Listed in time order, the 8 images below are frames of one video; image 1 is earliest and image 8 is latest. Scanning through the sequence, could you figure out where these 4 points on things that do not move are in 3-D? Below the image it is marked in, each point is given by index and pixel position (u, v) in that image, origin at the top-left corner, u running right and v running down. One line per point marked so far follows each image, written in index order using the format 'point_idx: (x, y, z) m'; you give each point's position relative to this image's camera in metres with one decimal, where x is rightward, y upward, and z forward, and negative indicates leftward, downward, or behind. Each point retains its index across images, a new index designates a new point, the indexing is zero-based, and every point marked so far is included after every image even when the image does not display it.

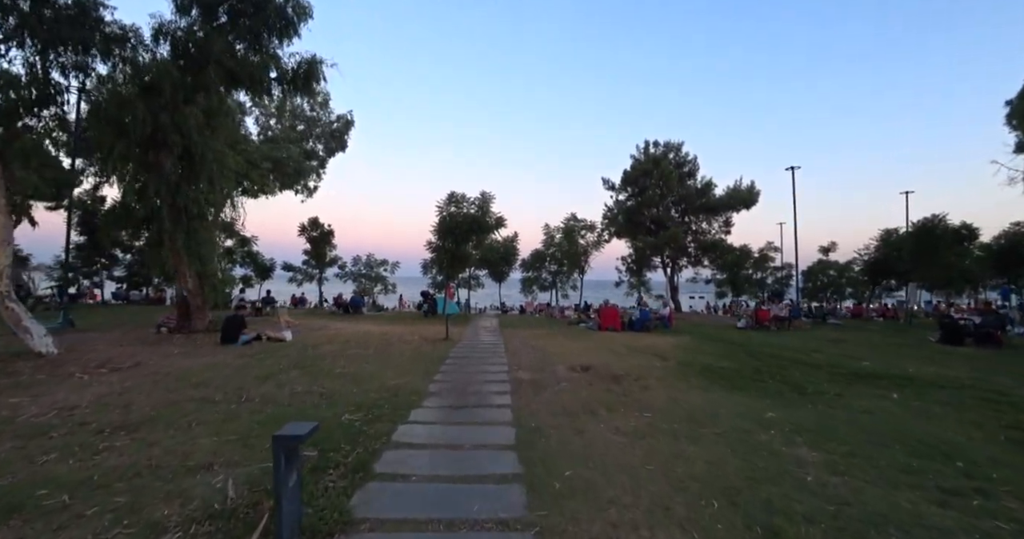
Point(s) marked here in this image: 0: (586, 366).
0: (+1.4, -1.8, +8.8) m
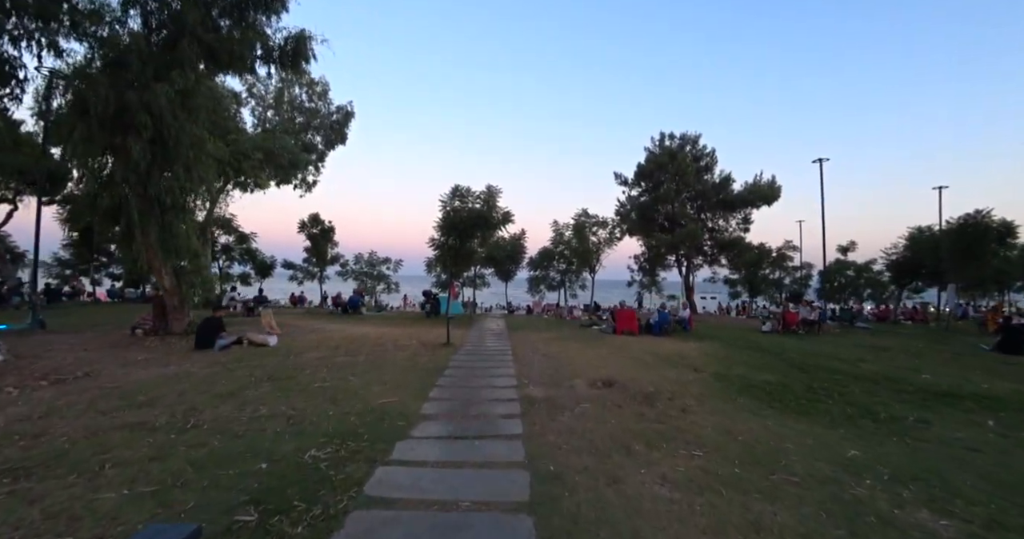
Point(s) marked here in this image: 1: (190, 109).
0: (+1.5, -1.8, +7.4) m
1: (-7.9, +3.9, +11.4) m
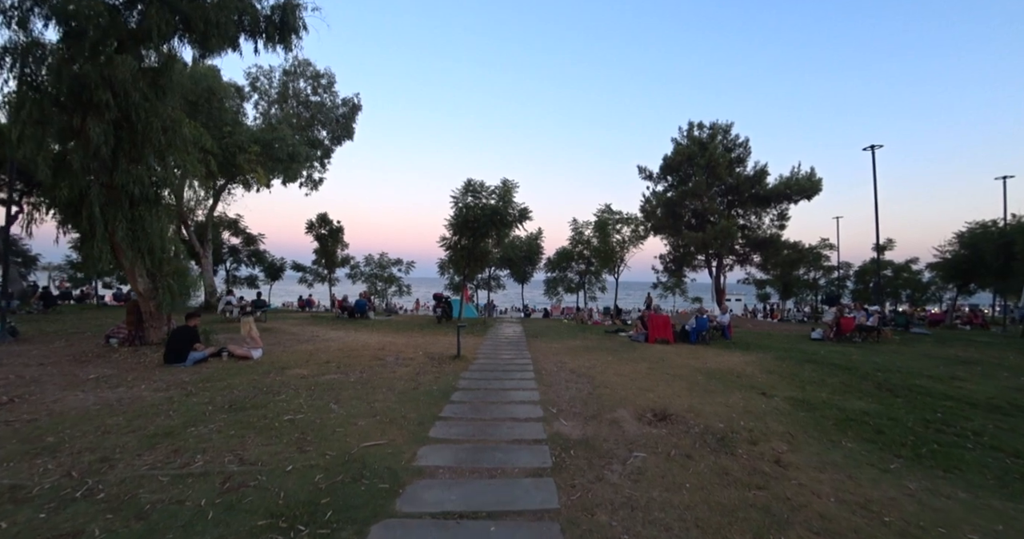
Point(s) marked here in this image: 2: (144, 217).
0: (+1.9, -1.8, +5.7) m
1: (-7.5, +3.9, +10.0) m
2: (-8.0, +1.1, +10.1) m
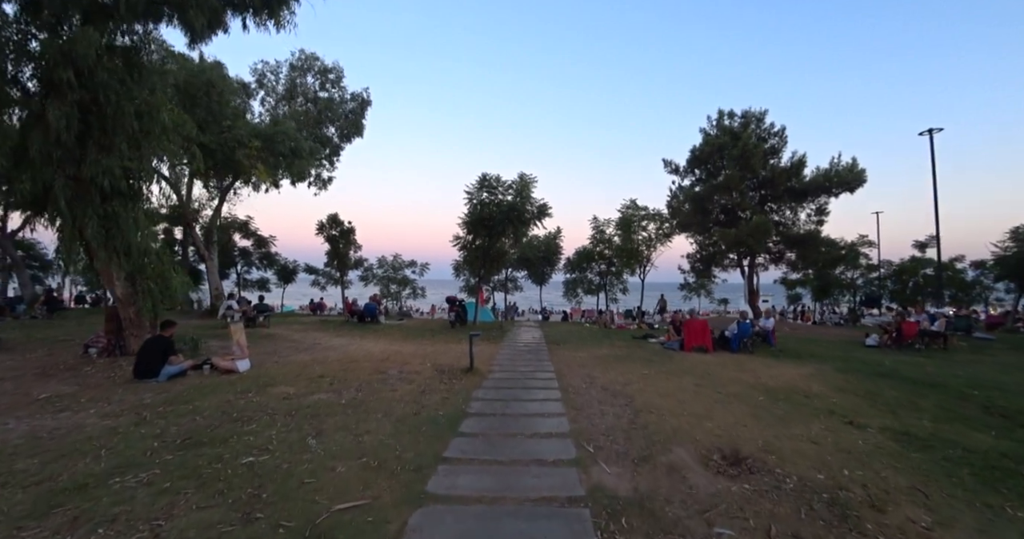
0: (+2.1, -1.7, +4.3) m
1: (-7.1, +3.8, +8.9) m
2: (-7.6, +1.1, +9.0) m
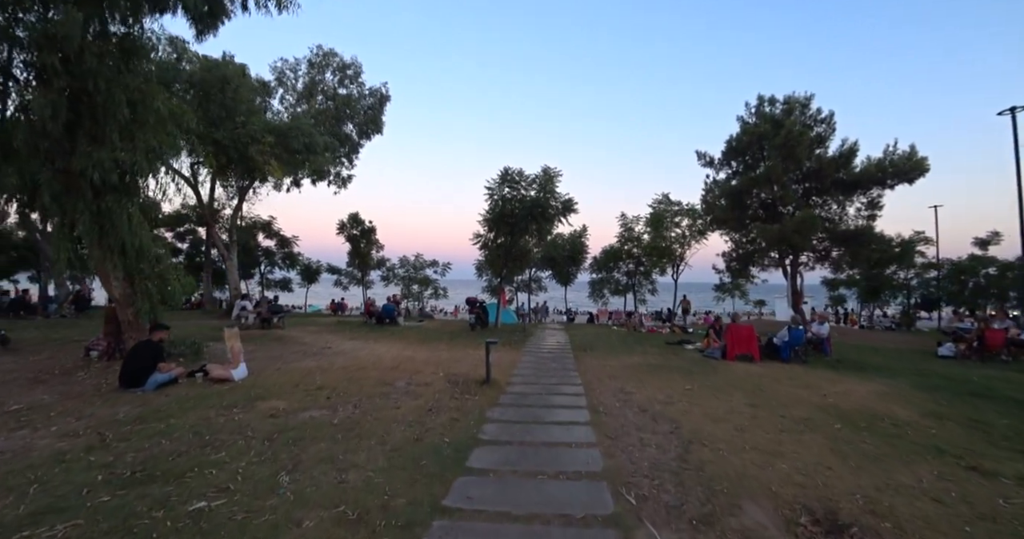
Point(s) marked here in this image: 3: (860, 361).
0: (+2.2, -1.7, +3.2) m
1: (-6.8, +3.8, +8.3) m
2: (-7.3, +1.1, +8.4) m
3: (+8.3, -2.2, +11.1) m
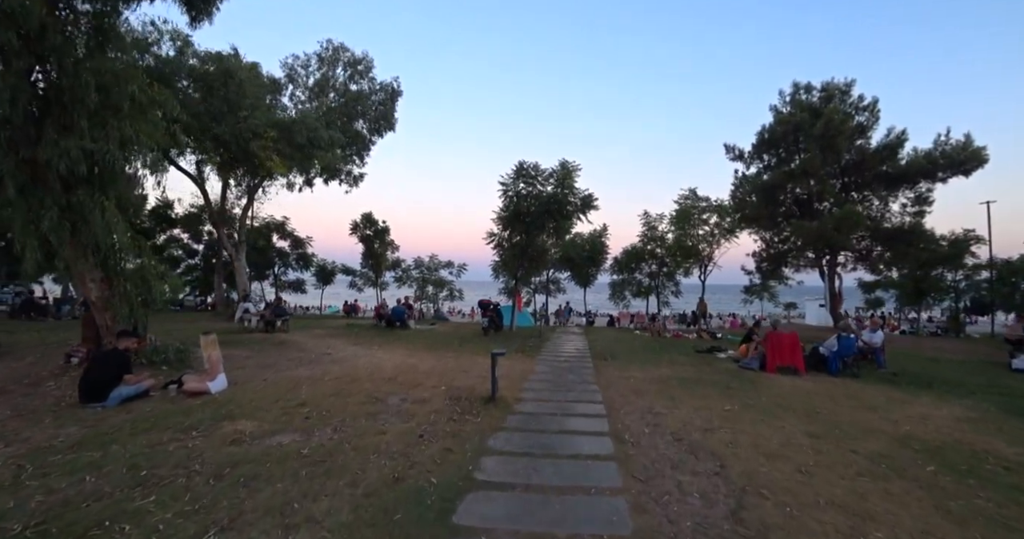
0: (+2.1, -1.7, +2.0) m
1: (-6.6, +3.8, +7.5) m
2: (-7.1, +1.1, +7.7) m
3: (+8.6, -2.2, +9.7) m
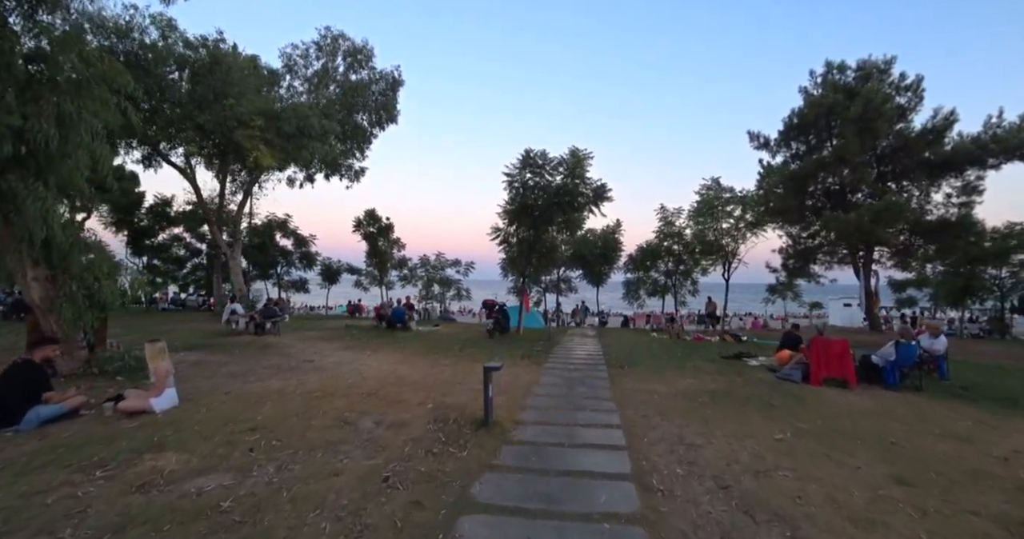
0: (+2.0, -1.6, +0.8) m
1: (-6.6, +3.9, +6.5) m
2: (-7.1, +1.1, +6.6) m
3: (+8.6, -2.1, +8.3) m
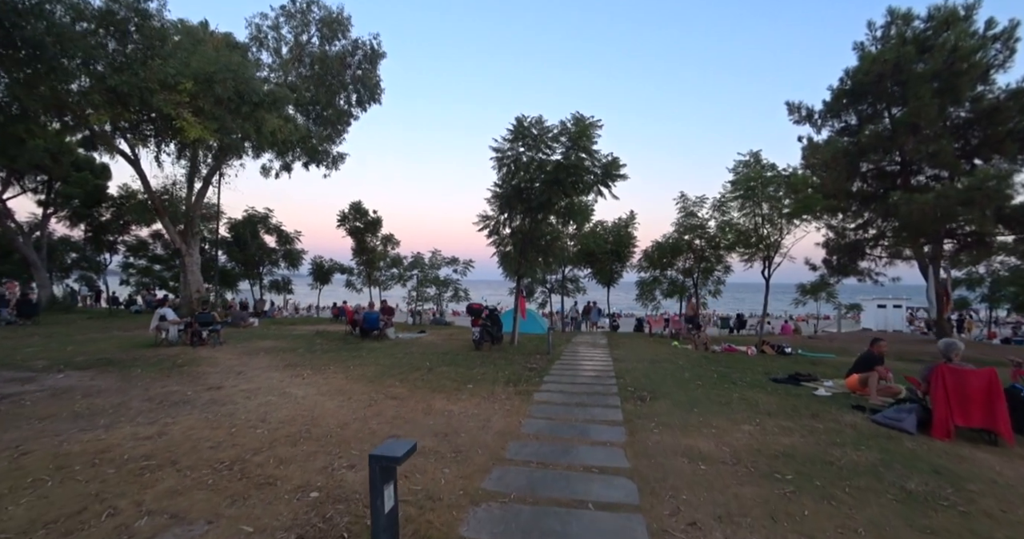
0: (+1.4, -1.5, -2.1) m
1: (-7.1, +3.9, +3.8) m
2: (-7.6, +1.2, +4.0) m
3: (+8.2, -2.0, +5.3) m
